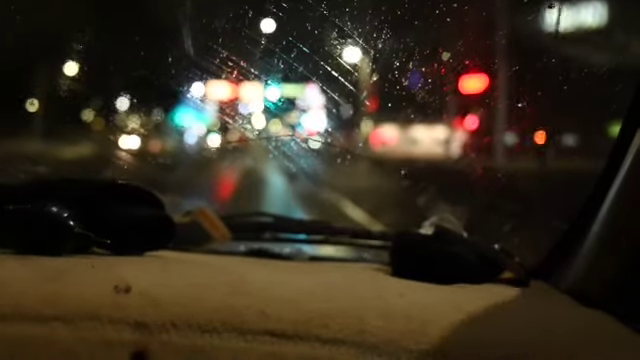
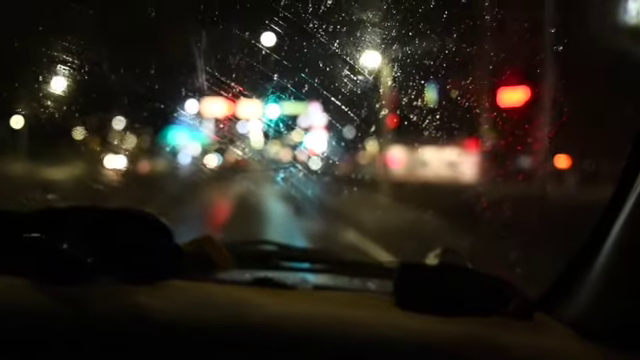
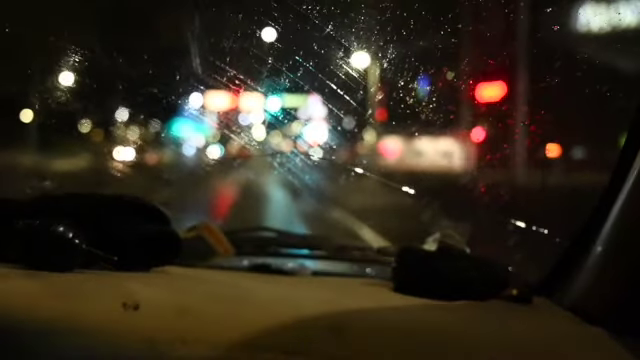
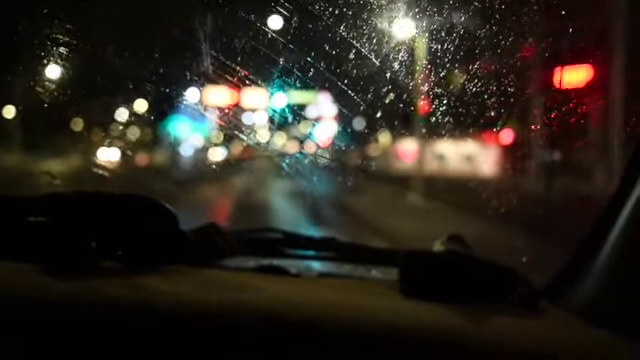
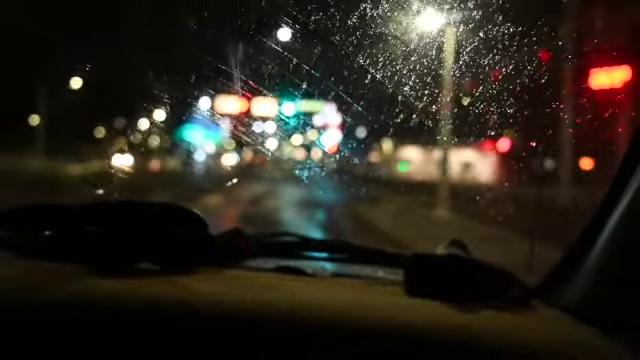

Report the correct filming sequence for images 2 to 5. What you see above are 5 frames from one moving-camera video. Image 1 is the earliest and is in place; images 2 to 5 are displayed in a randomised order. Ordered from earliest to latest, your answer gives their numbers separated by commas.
3, 2, 4, 5
